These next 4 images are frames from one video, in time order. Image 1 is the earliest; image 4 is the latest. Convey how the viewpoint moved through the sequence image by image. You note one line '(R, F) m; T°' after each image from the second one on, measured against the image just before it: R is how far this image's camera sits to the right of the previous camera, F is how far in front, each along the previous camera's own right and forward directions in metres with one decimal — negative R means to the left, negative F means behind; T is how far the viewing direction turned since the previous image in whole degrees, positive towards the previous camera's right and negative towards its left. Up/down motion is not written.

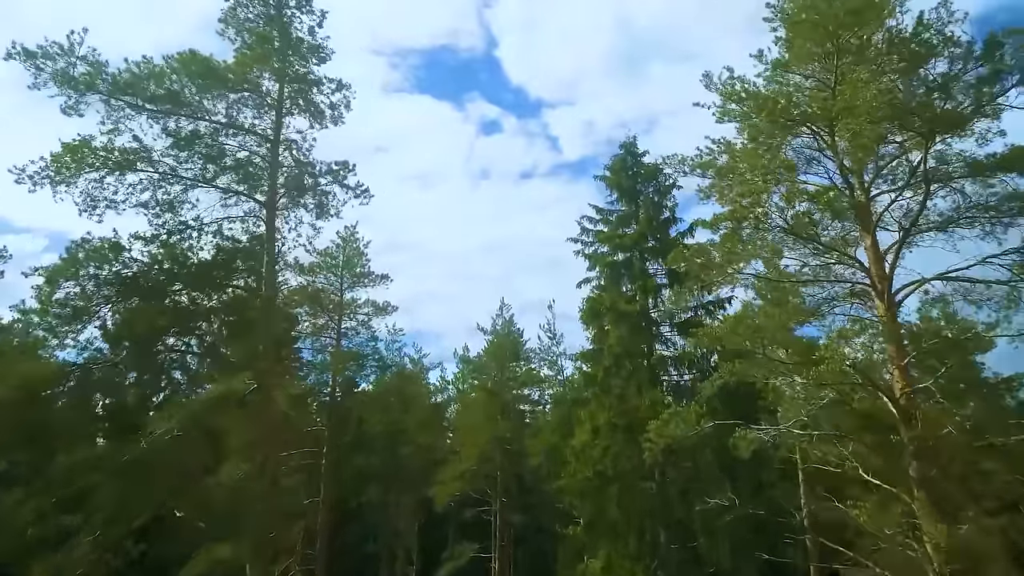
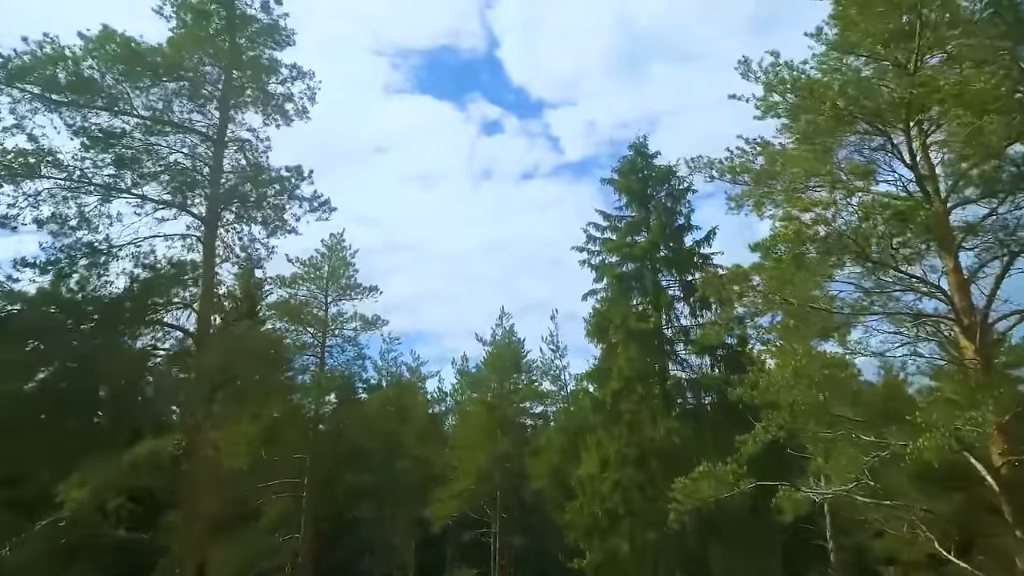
(+0.1, +2.9) m; 0°
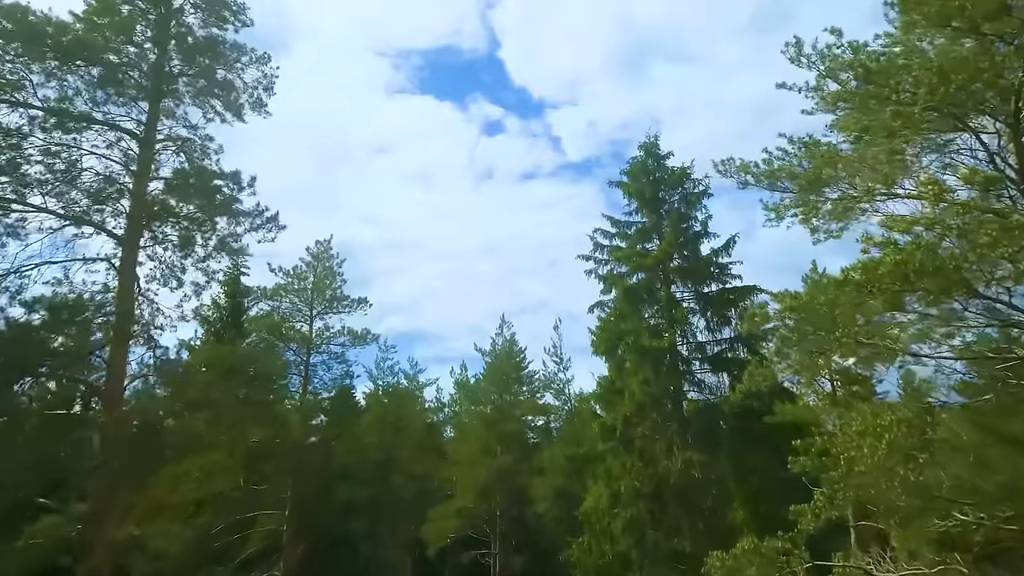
(0.0, +2.6) m; 0°
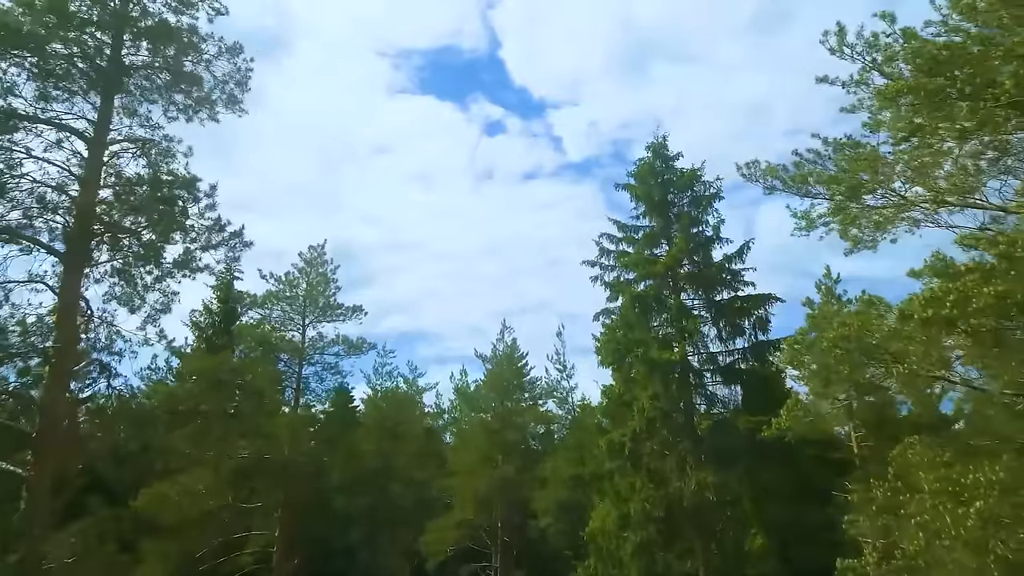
(0.0, +1.4) m; 0°
